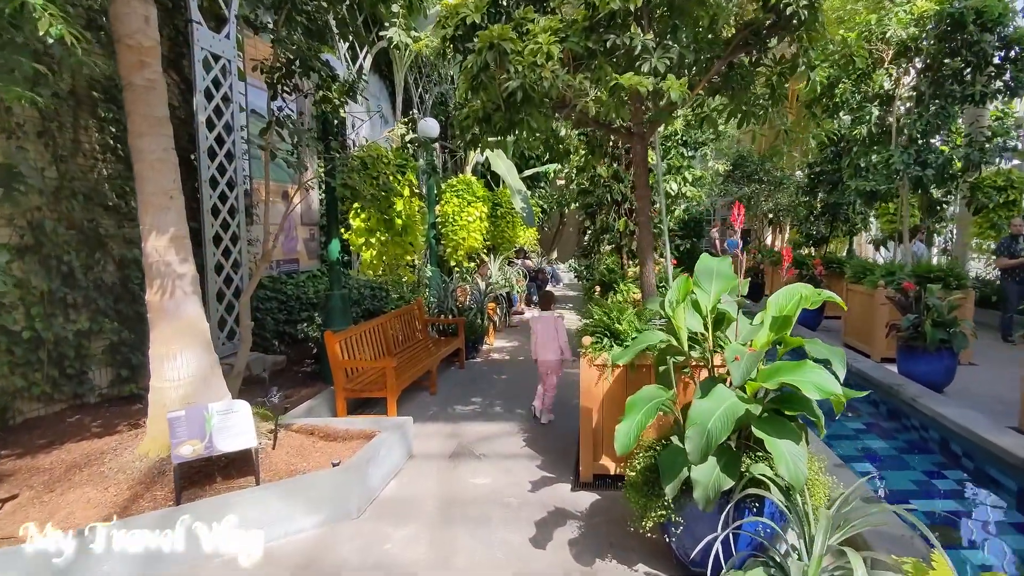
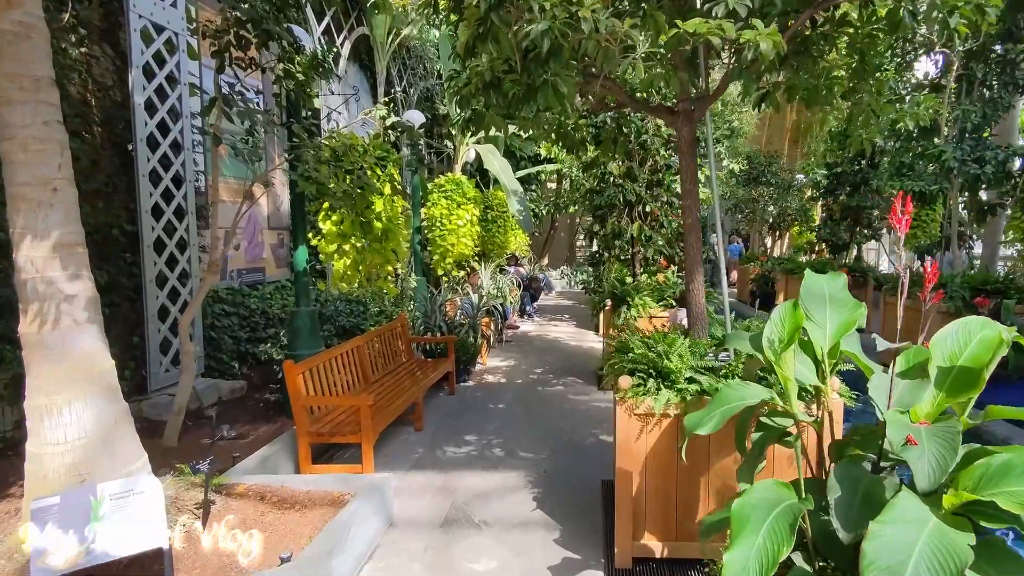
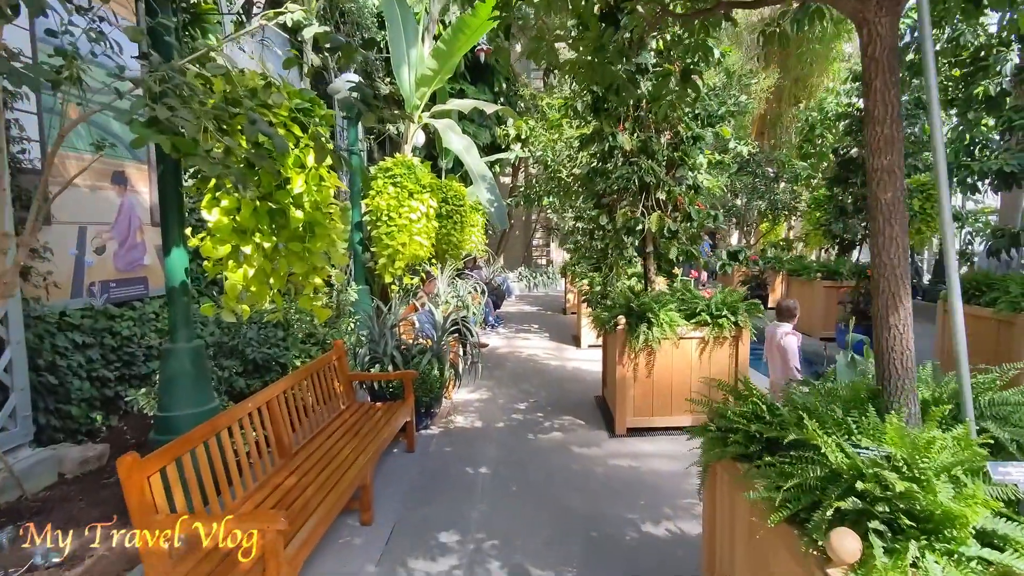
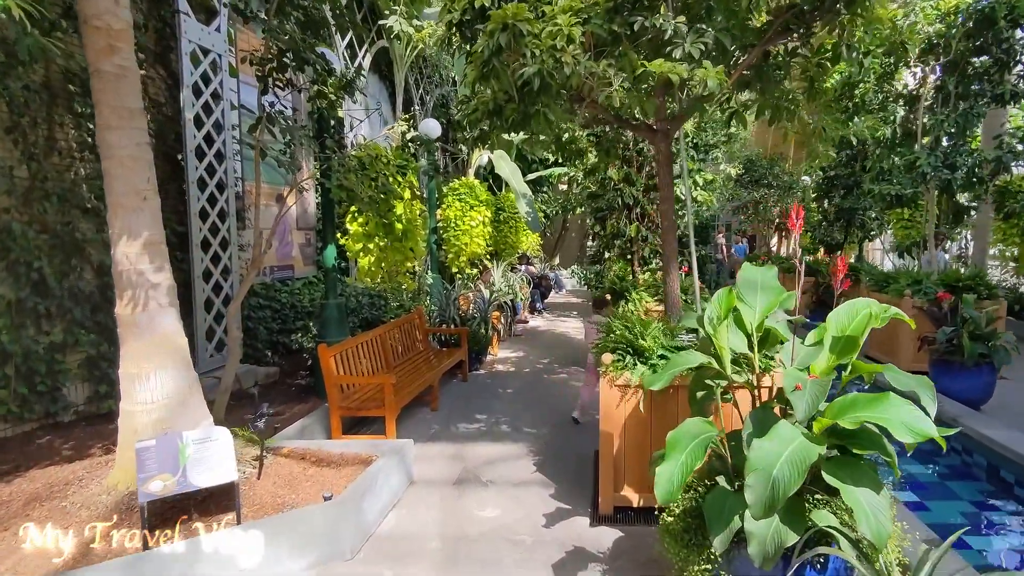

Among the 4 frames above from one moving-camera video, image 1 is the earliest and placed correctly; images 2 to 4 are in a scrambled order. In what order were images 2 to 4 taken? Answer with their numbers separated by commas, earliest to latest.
4, 2, 3
